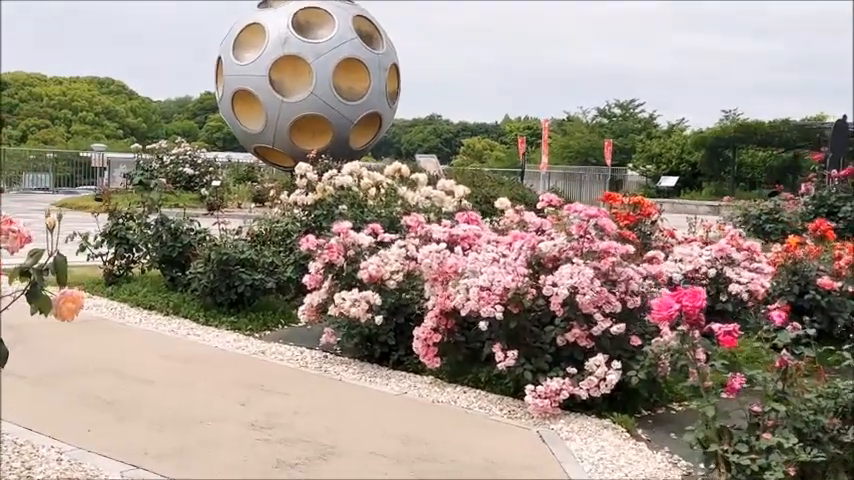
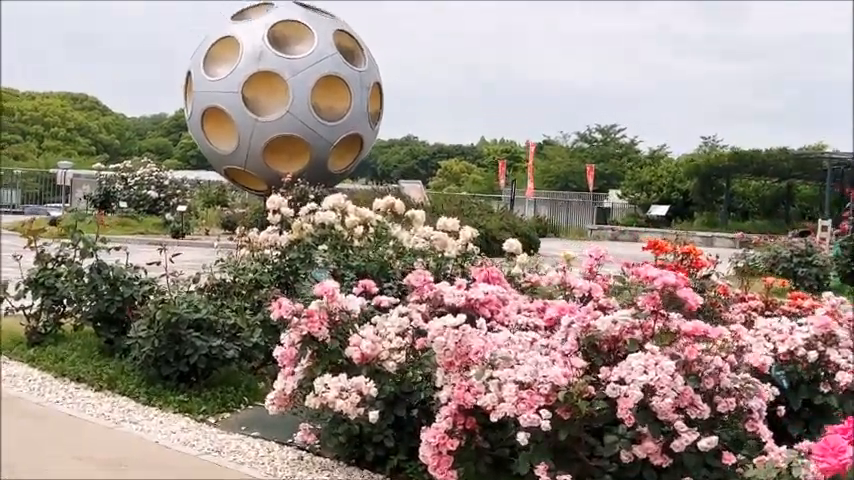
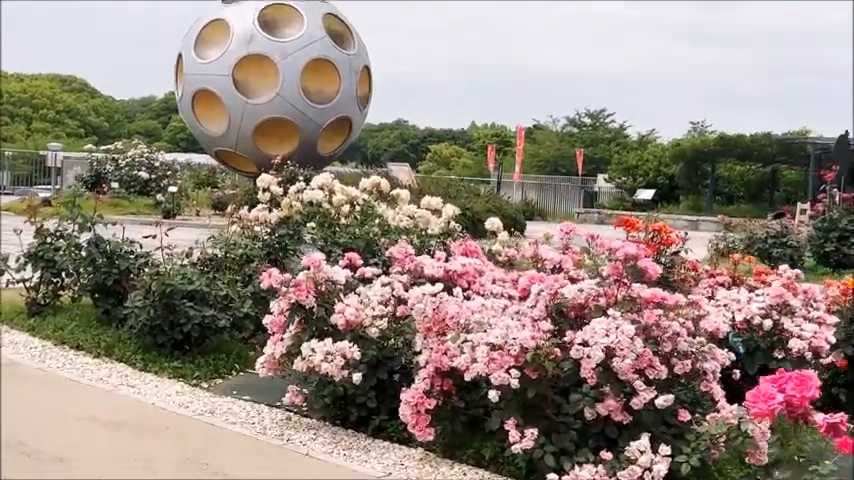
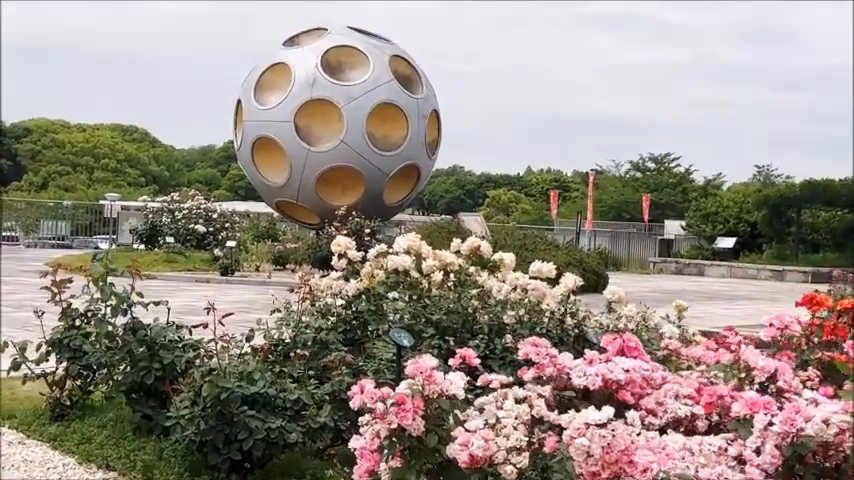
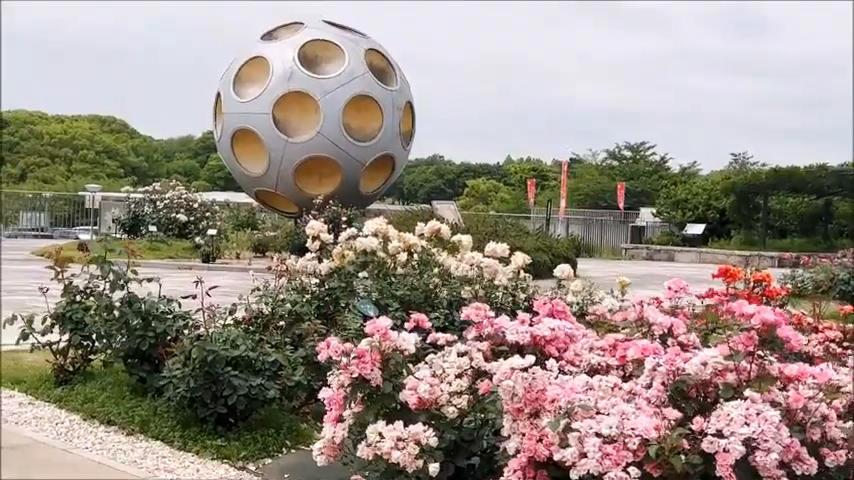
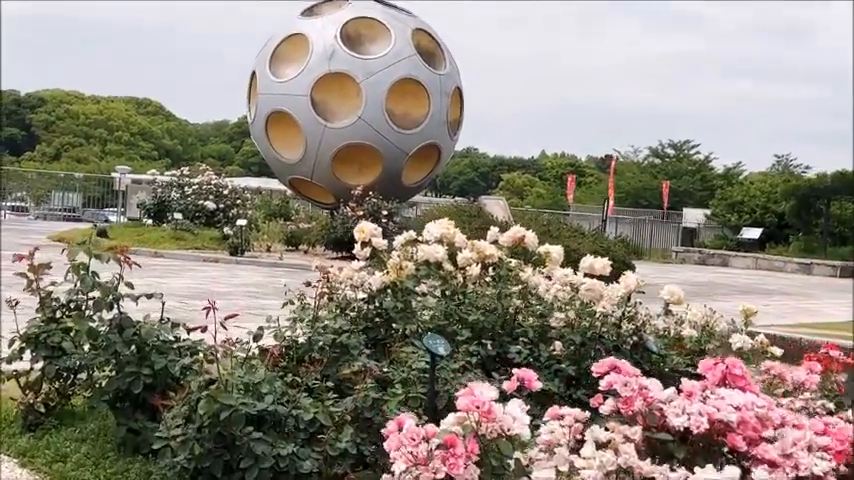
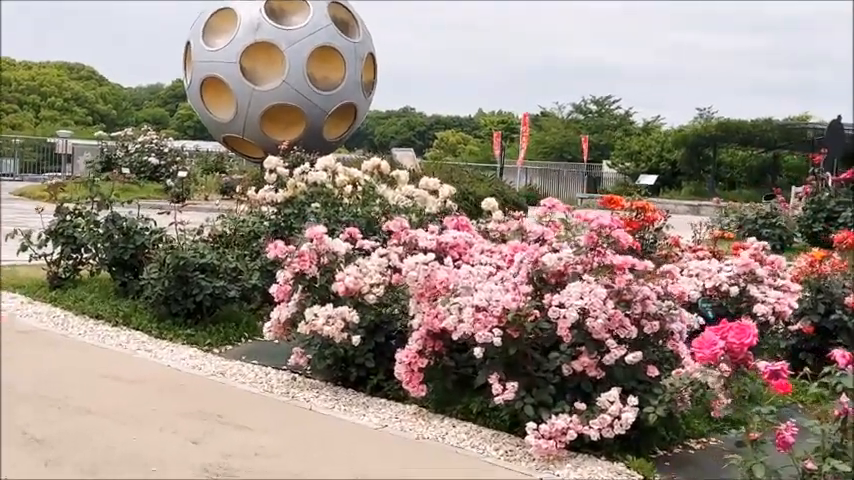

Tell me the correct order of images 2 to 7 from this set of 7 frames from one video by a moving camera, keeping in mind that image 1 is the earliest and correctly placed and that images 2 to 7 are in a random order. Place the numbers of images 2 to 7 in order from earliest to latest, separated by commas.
7, 3, 2, 5, 4, 6
